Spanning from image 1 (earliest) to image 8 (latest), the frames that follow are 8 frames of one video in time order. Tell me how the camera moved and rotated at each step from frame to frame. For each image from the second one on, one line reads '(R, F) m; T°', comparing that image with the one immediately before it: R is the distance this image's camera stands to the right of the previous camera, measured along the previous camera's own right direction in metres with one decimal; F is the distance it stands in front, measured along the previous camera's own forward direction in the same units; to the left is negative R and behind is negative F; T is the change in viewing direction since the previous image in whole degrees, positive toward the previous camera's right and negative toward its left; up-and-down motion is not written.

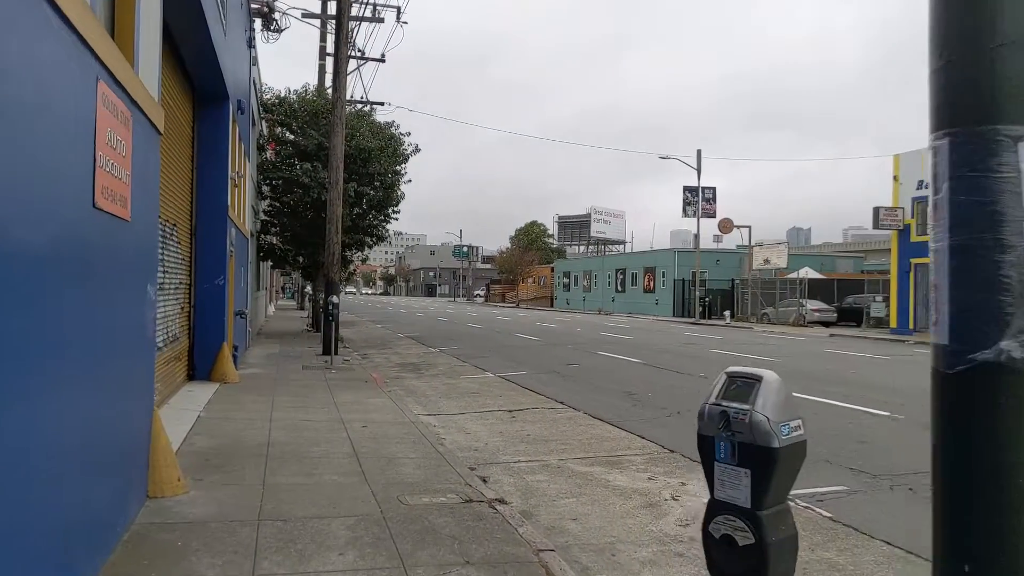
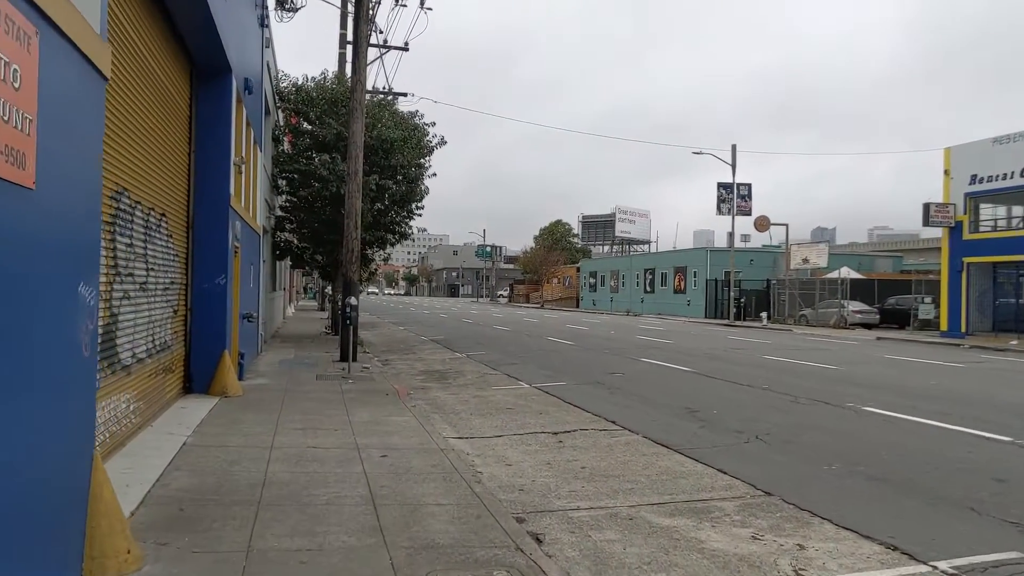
(-0.3, +1.6) m; -2°
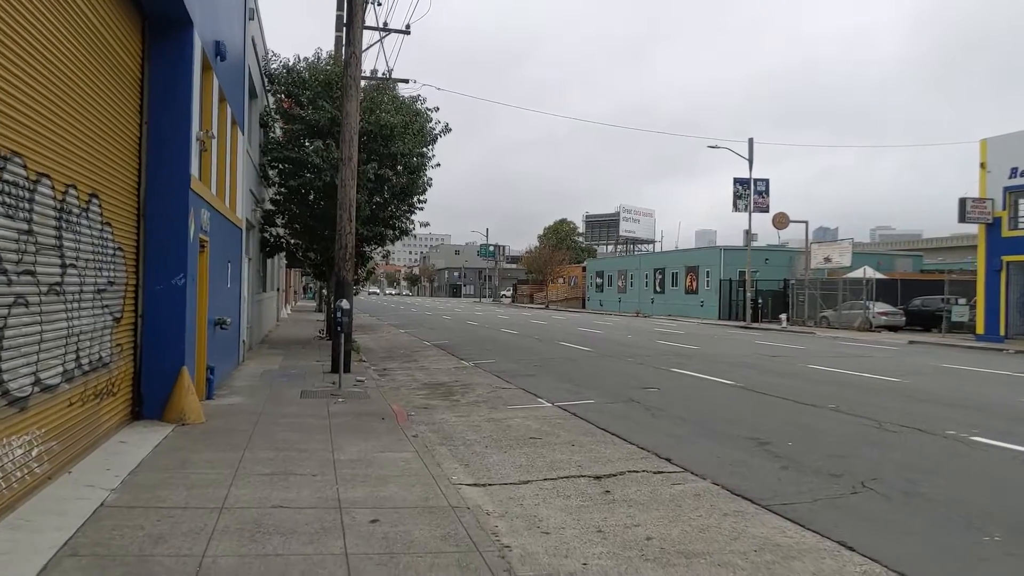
(-0.3, +2.0) m; 0°
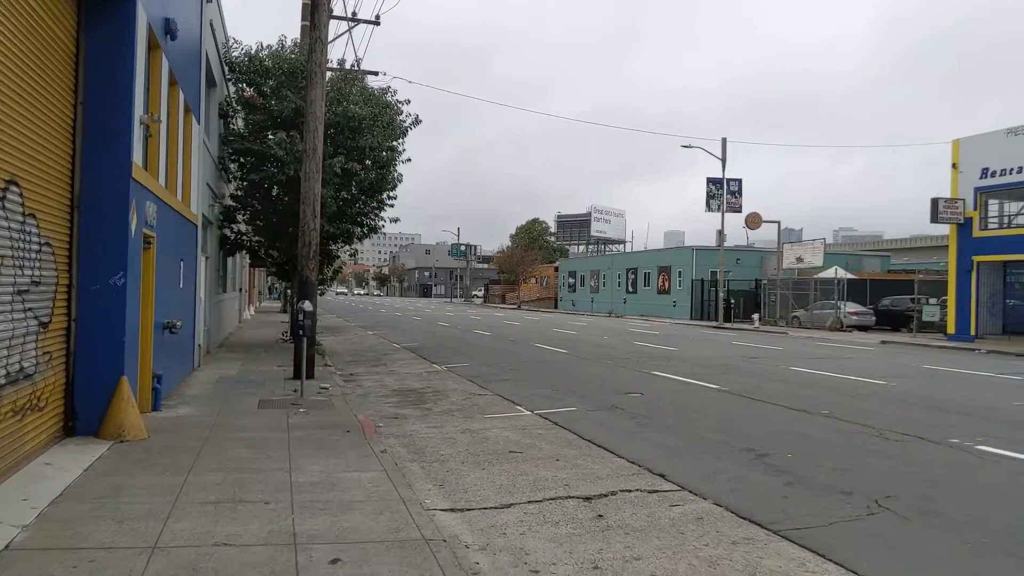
(-0.1, +0.8) m; +2°
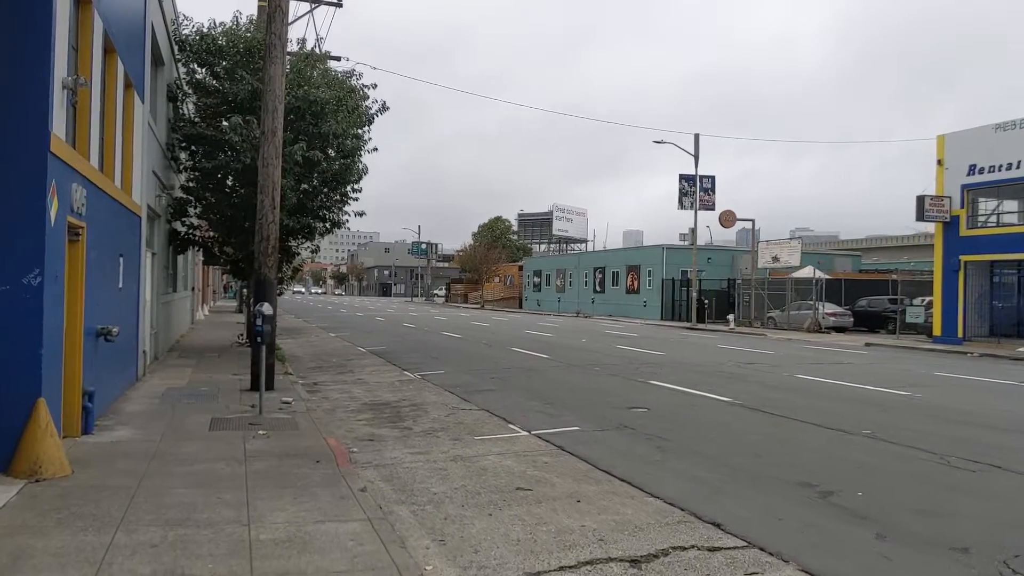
(-0.4, +1.4) m; +3°
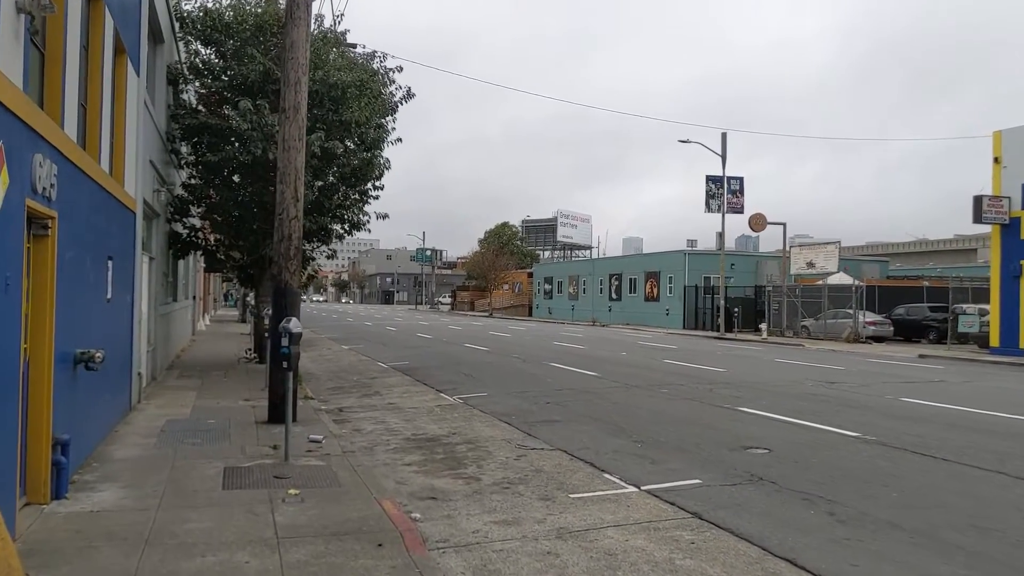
(-1.0, +2.2) m; 0°
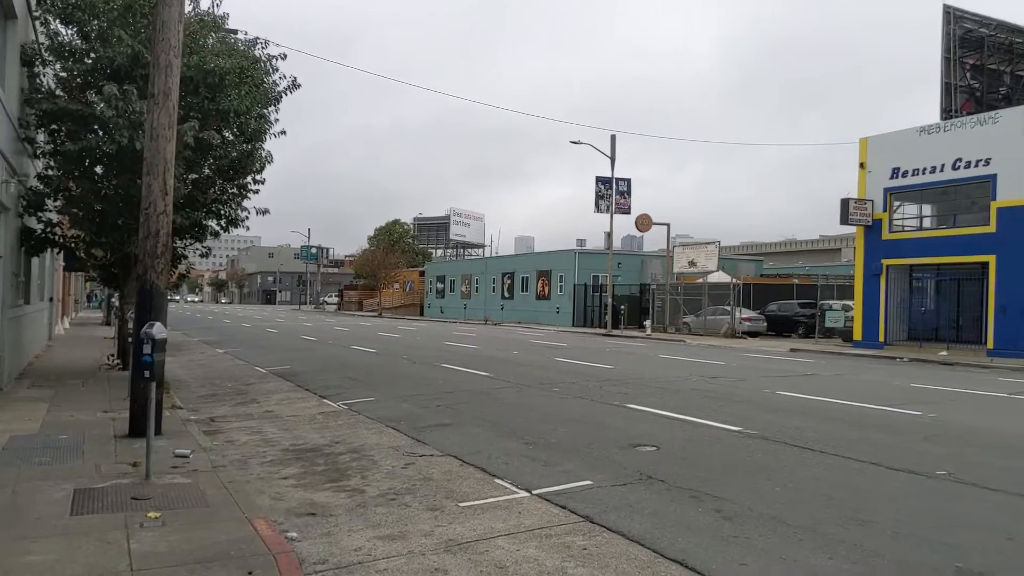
(+0.1, +0.3) m; +8°
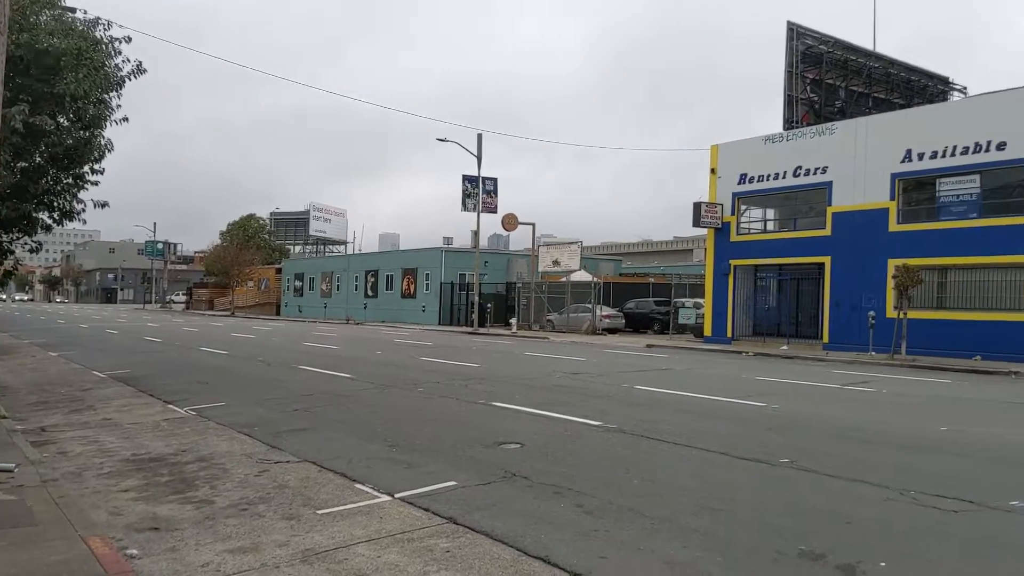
(0.0, +0.1) m; +10°
